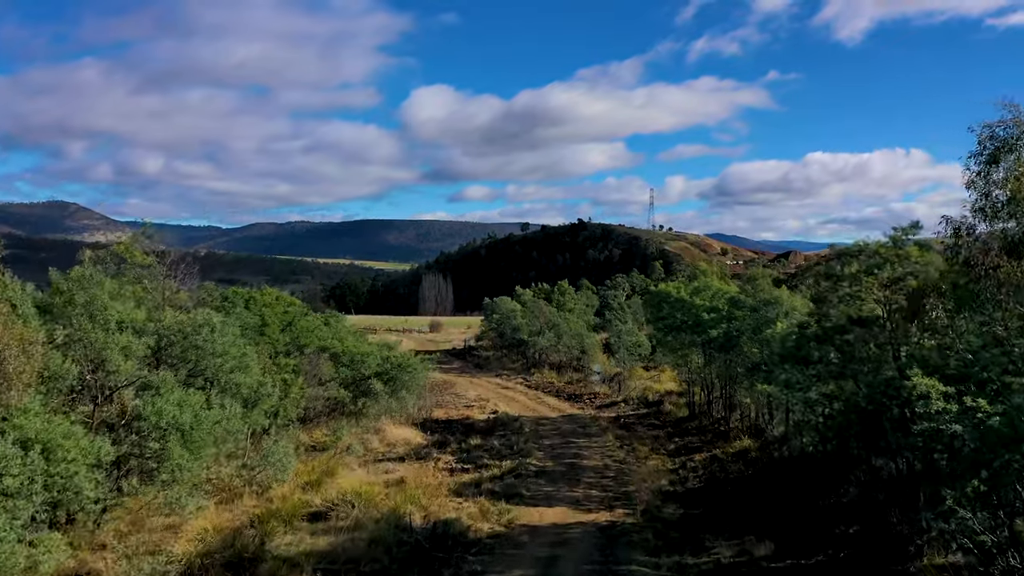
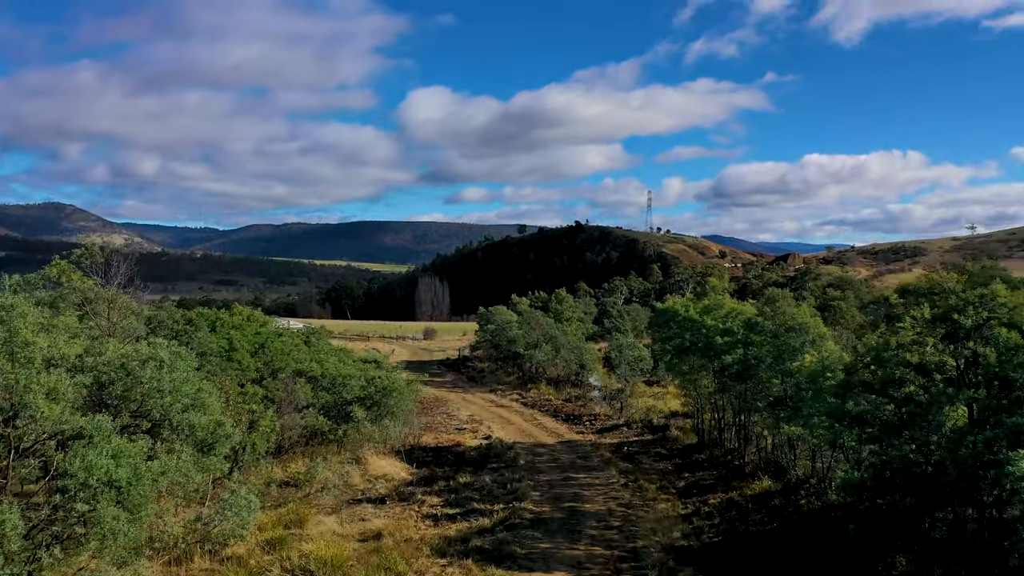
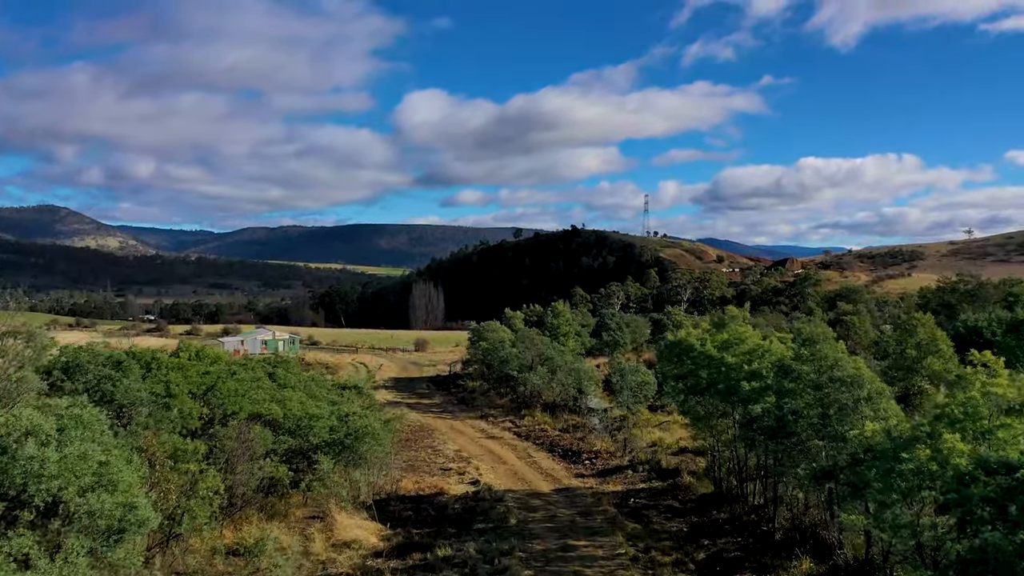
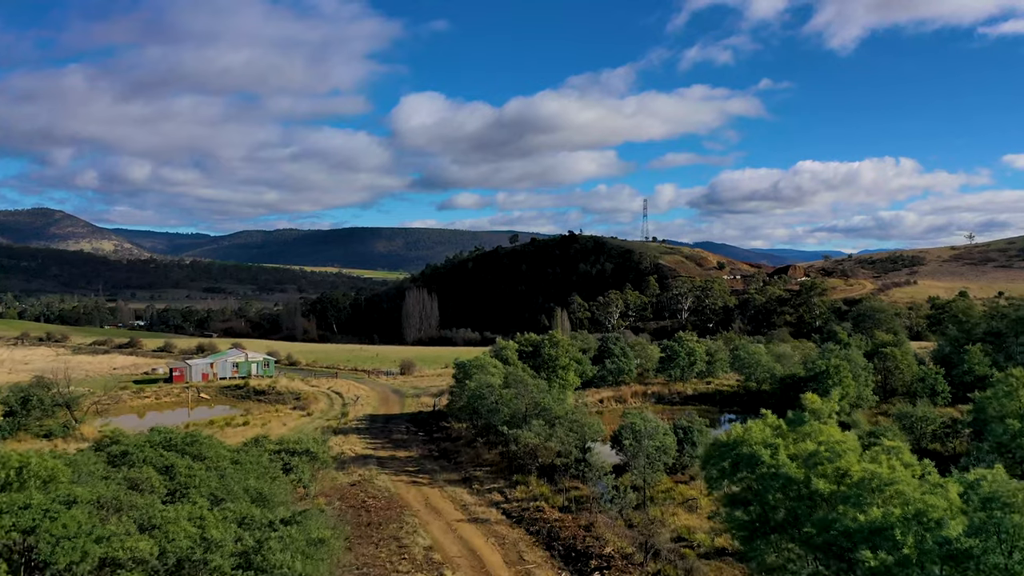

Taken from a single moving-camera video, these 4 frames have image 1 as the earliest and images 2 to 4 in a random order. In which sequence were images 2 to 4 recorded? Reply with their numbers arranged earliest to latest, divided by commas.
2, 3, 4
